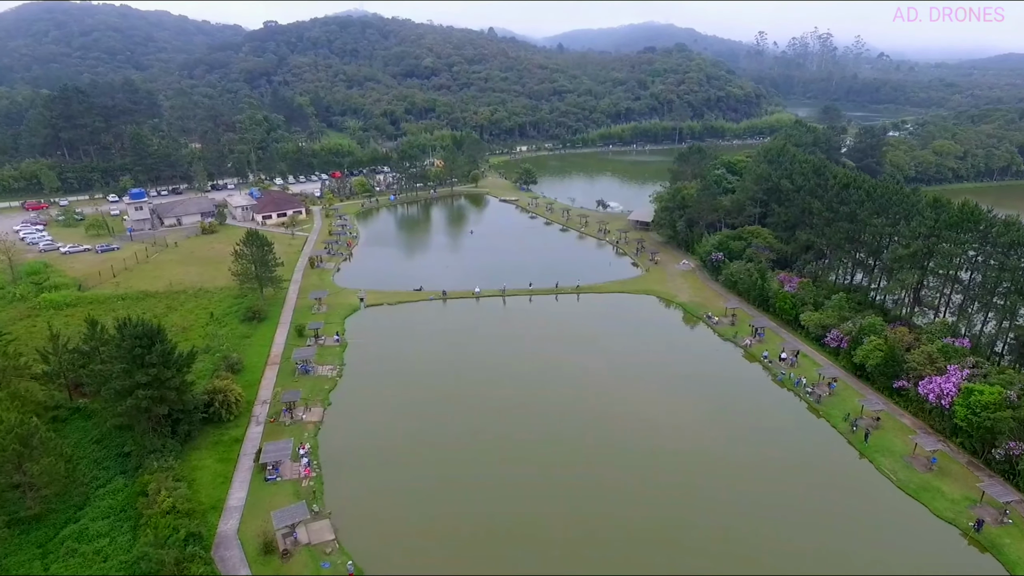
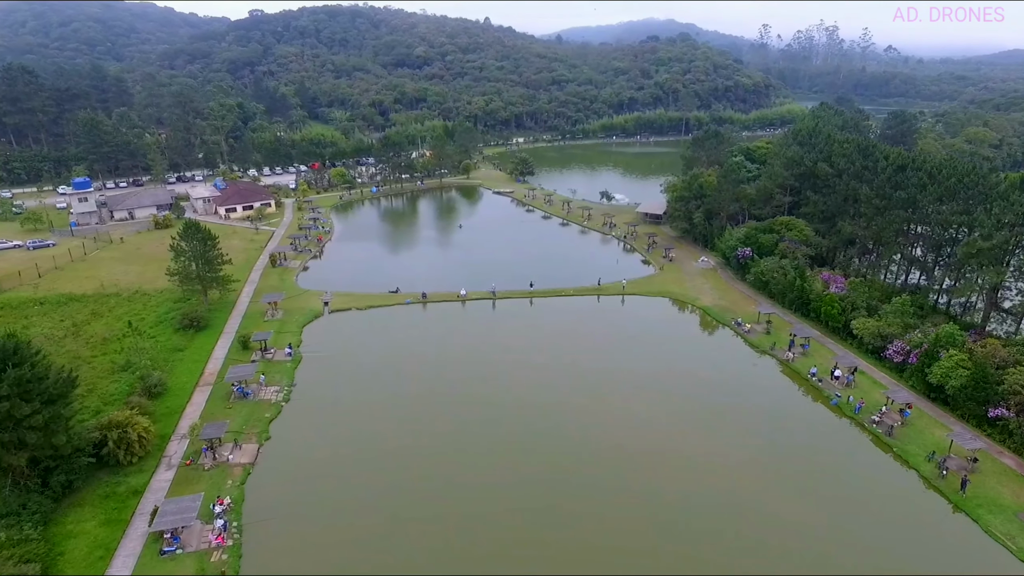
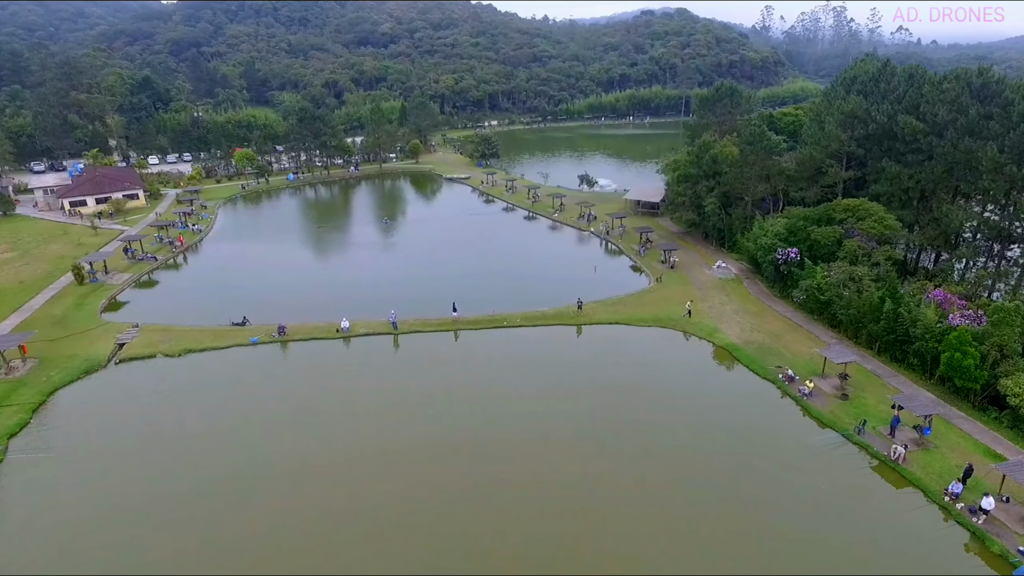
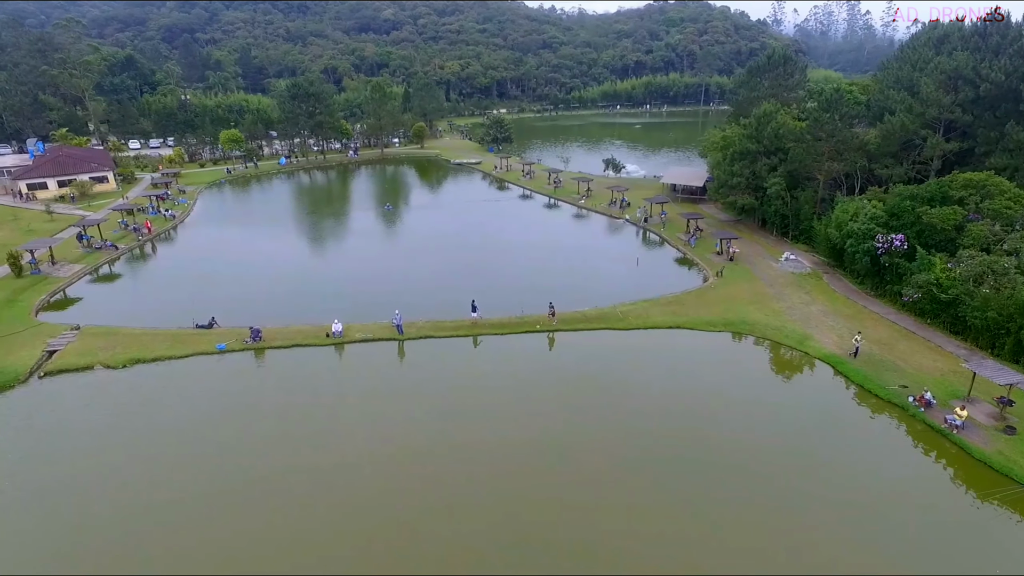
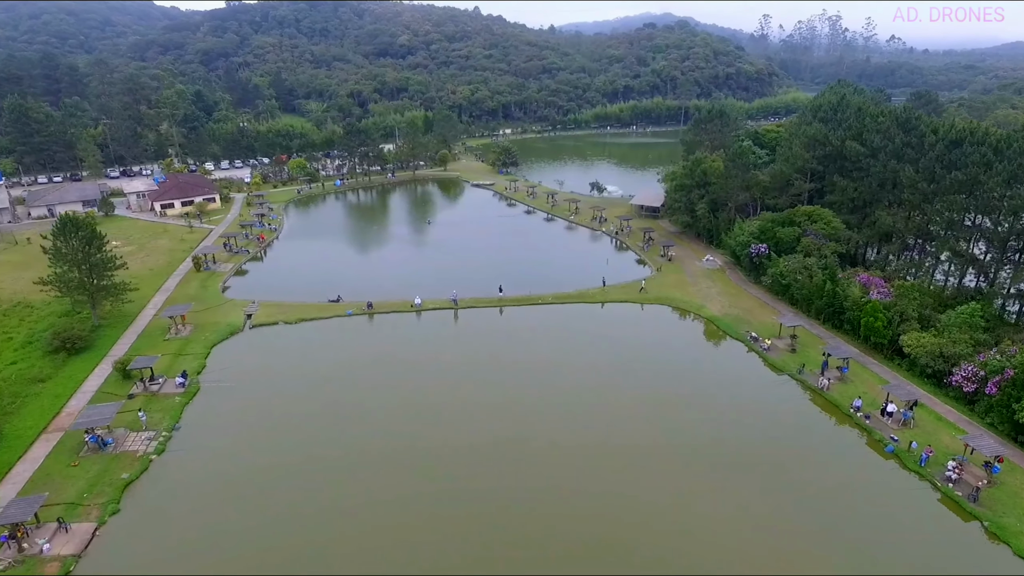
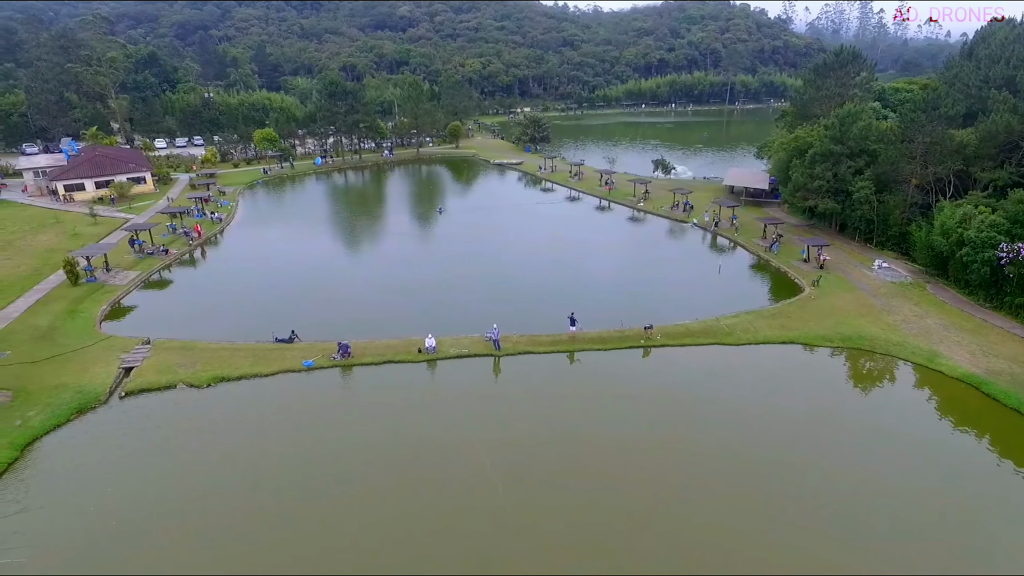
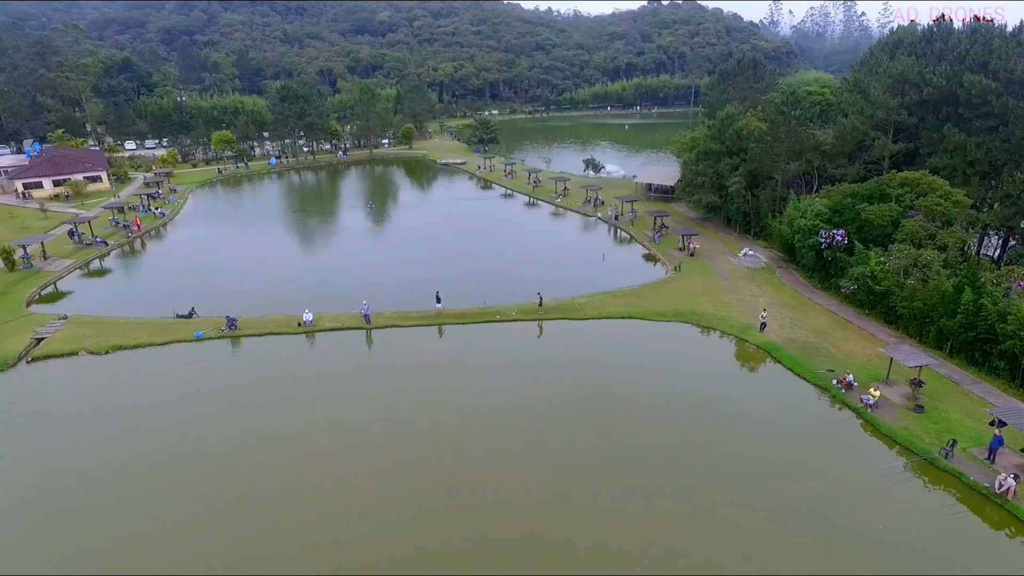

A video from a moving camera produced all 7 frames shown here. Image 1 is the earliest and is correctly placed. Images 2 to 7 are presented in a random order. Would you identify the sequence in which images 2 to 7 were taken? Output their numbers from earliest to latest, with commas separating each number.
2, 5, 3, 7, 4, 6
